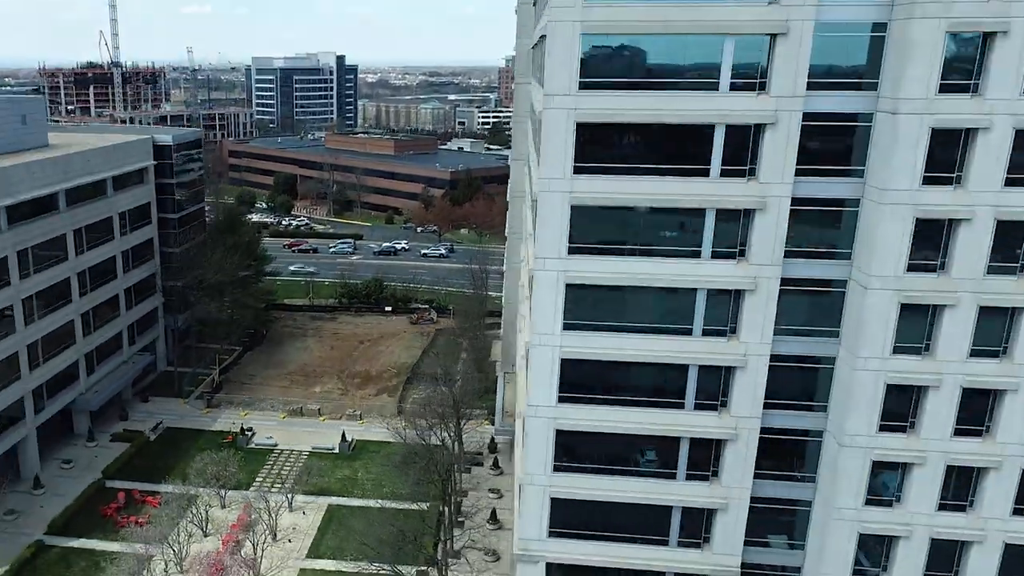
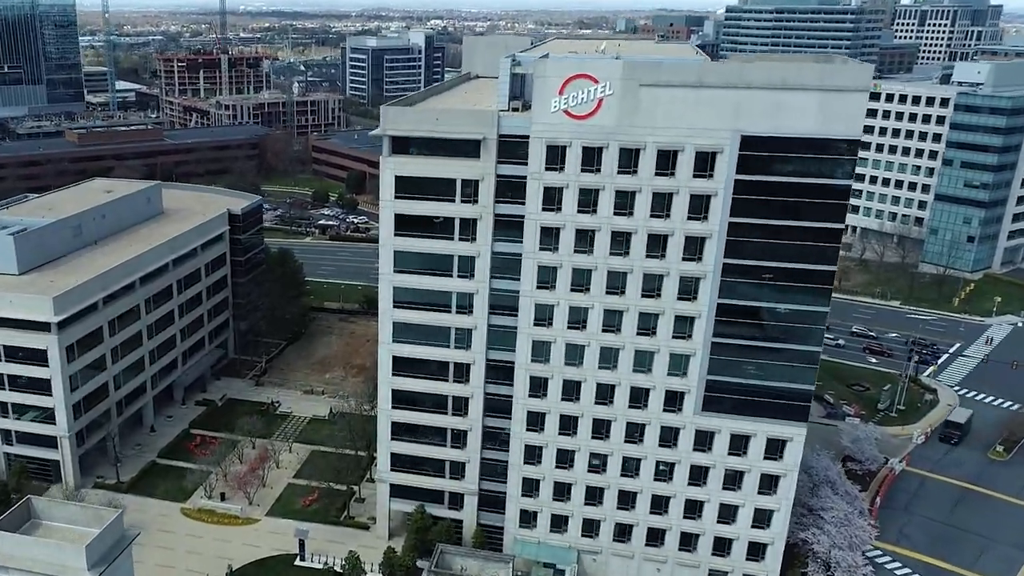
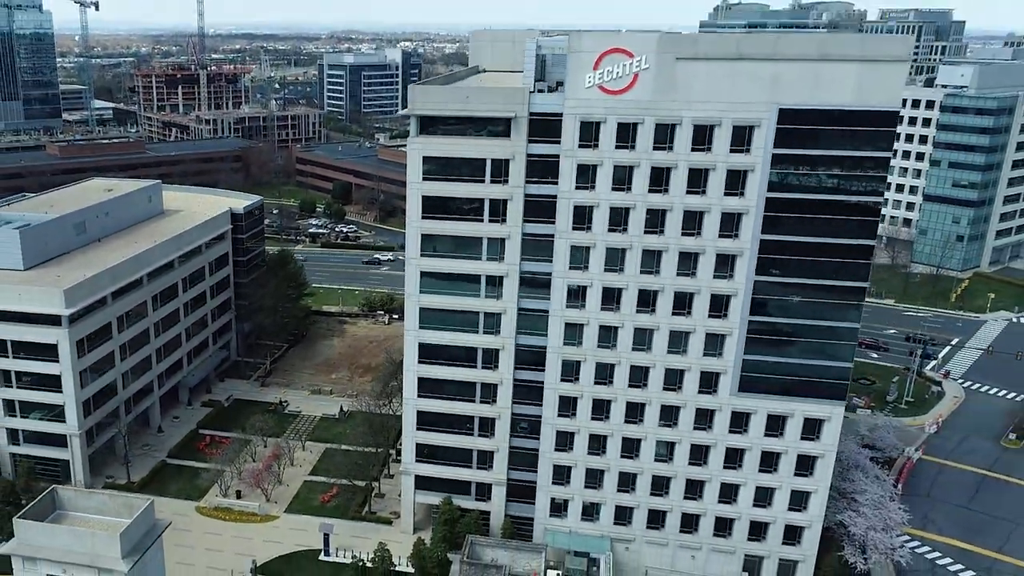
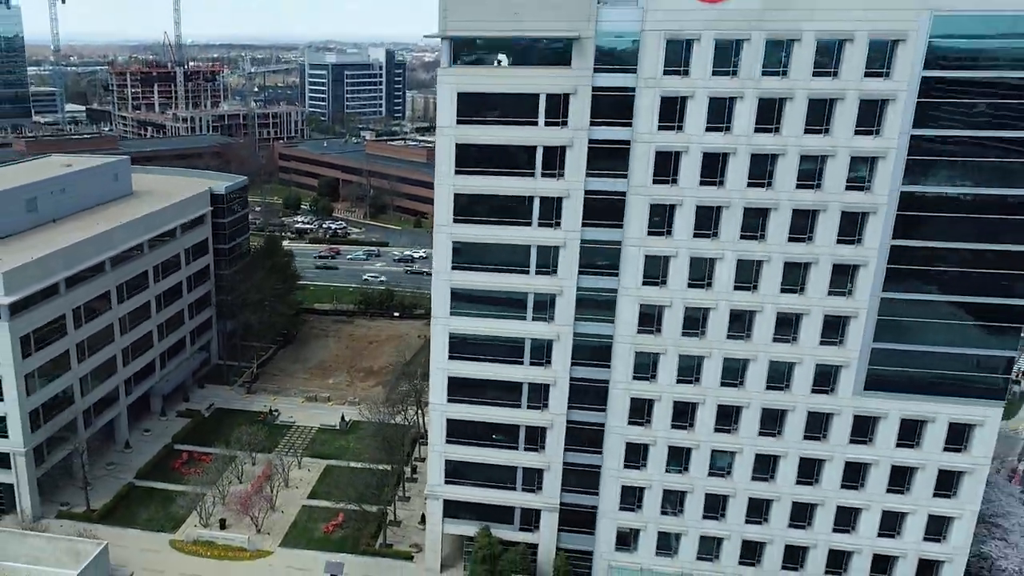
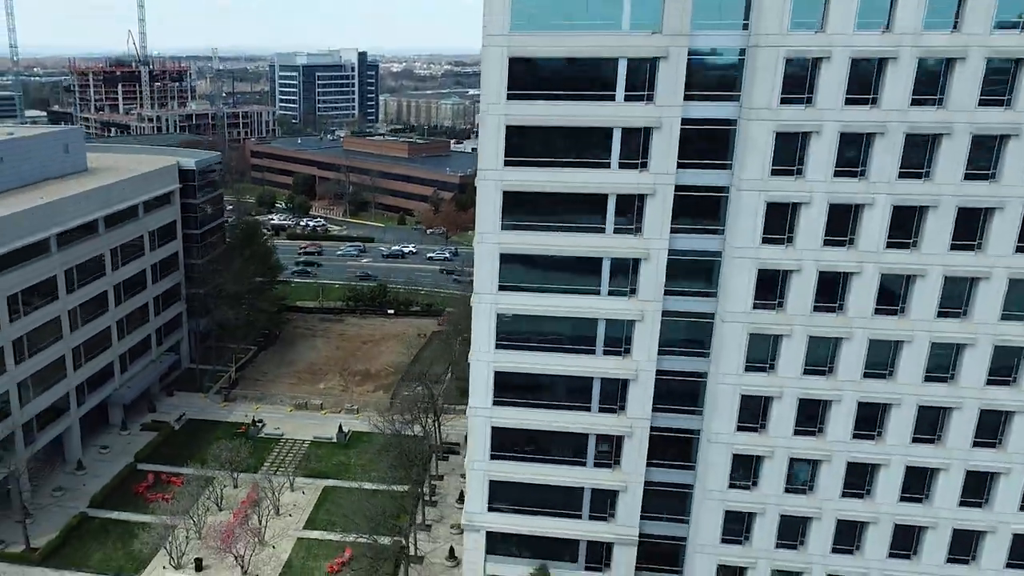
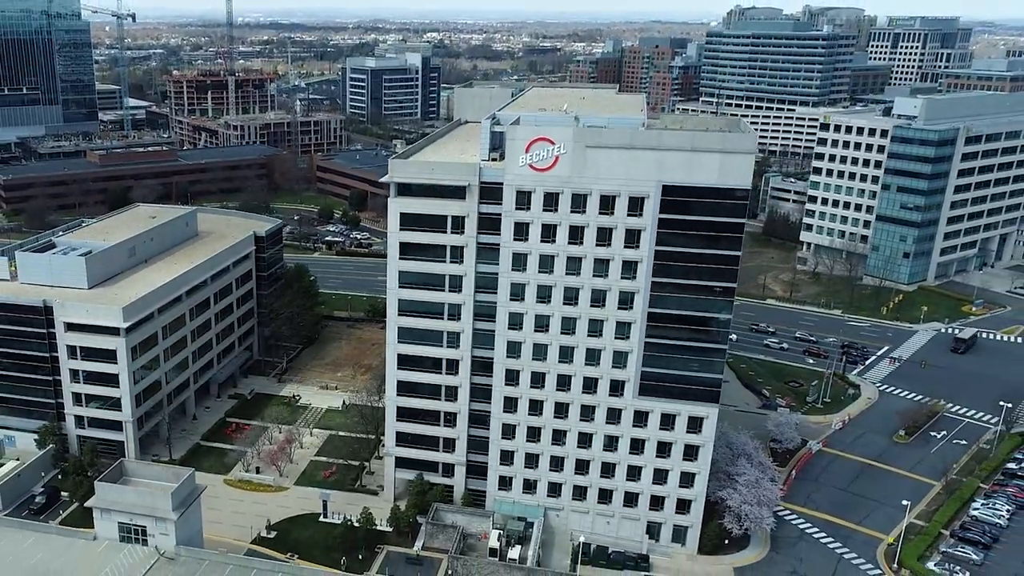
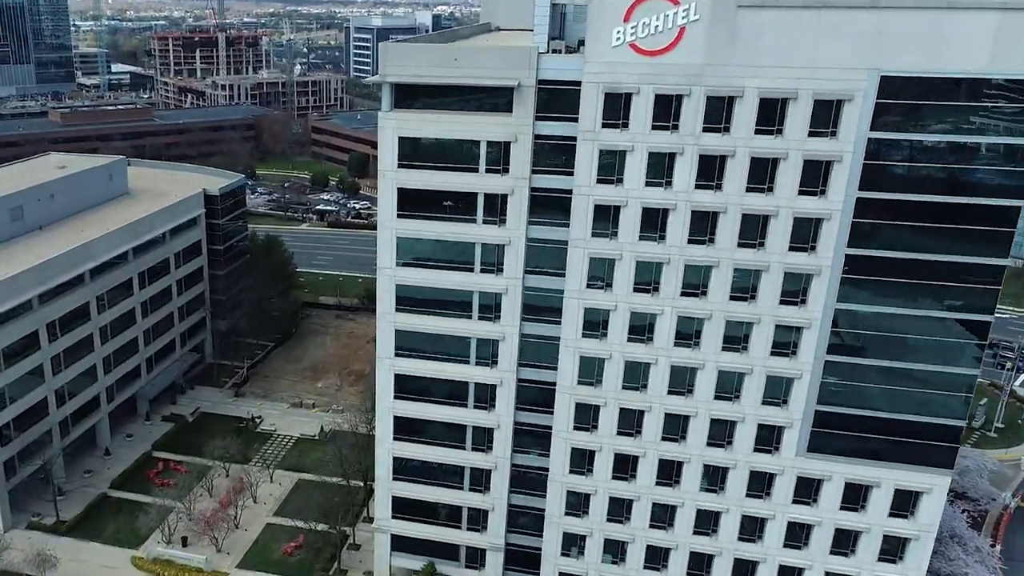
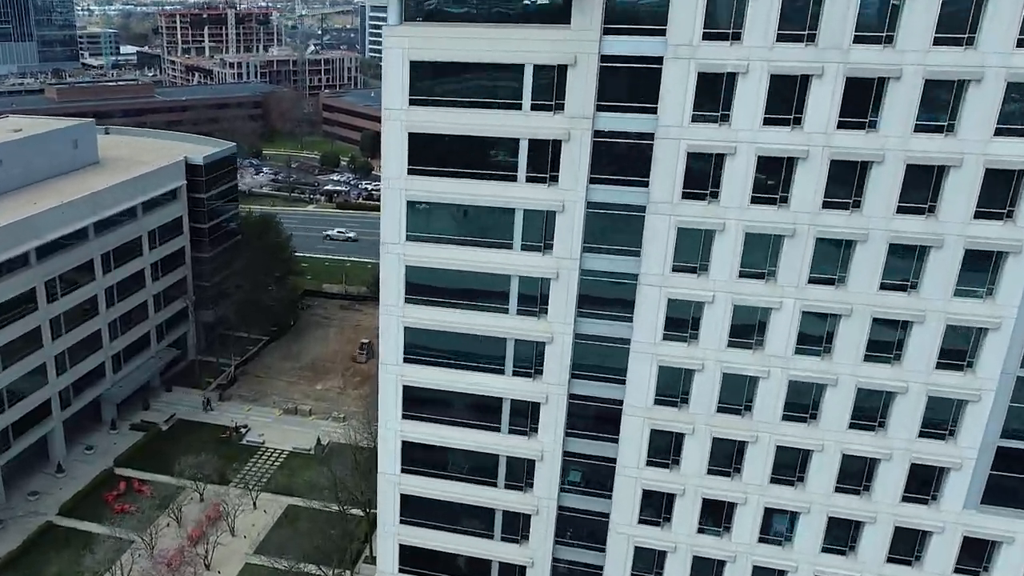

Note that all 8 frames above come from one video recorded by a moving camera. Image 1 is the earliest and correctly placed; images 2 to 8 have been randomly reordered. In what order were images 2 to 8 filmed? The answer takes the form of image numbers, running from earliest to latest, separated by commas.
5, 4, 3, 6, 2, 7, 8
